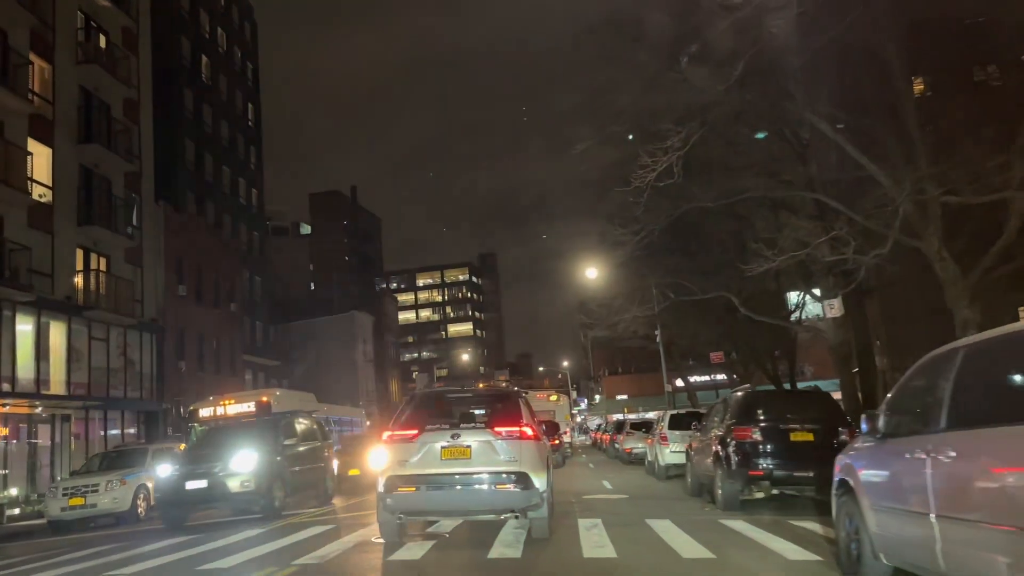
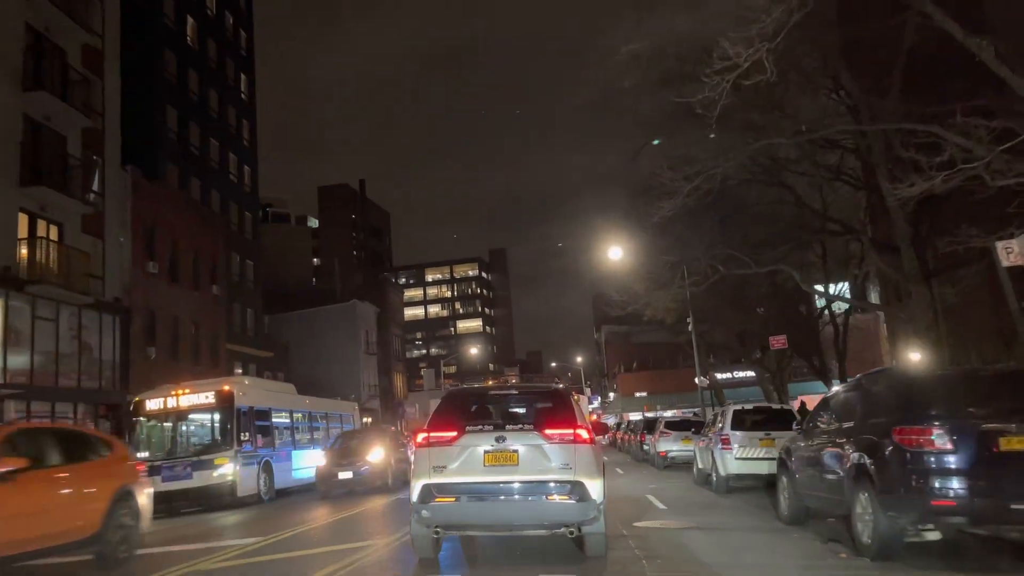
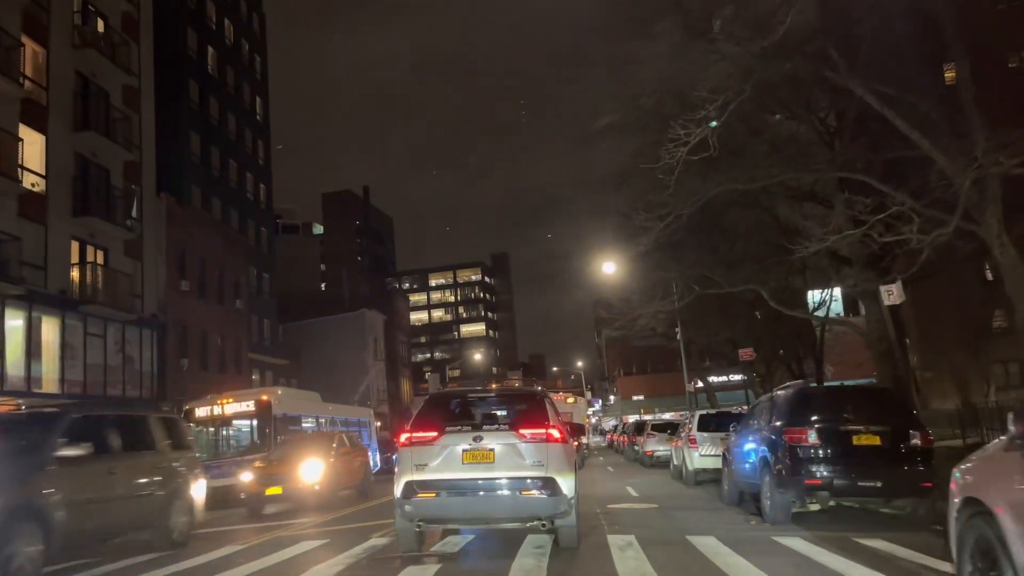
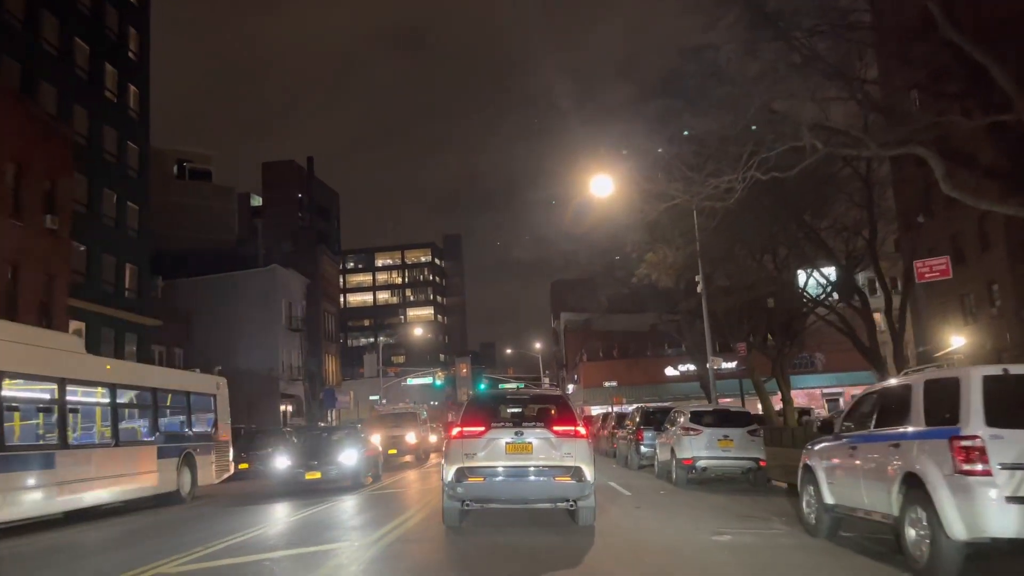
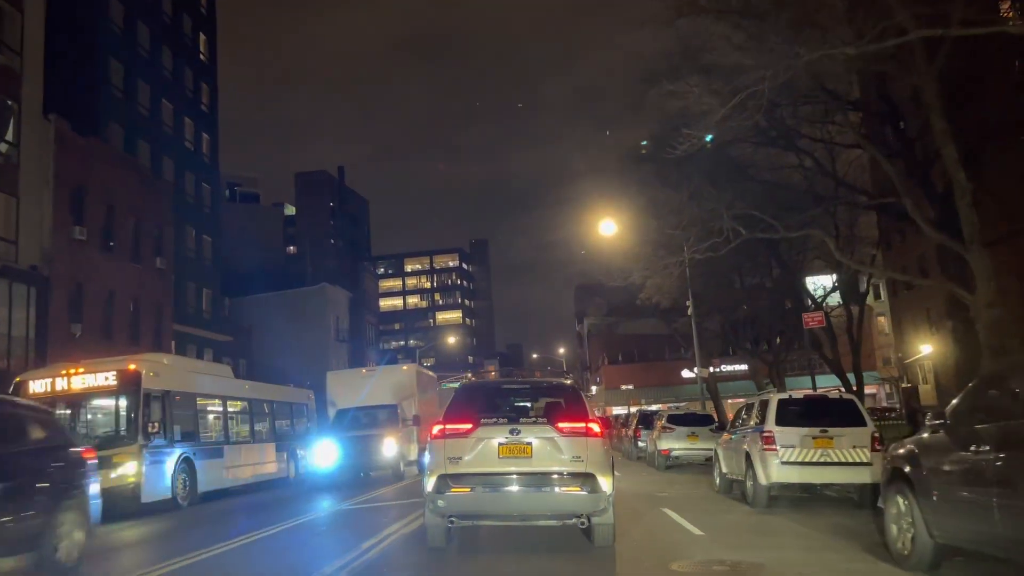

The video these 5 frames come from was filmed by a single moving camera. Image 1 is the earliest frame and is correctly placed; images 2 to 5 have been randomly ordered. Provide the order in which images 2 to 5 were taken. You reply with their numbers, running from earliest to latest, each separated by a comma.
3, 2, 5, 4
